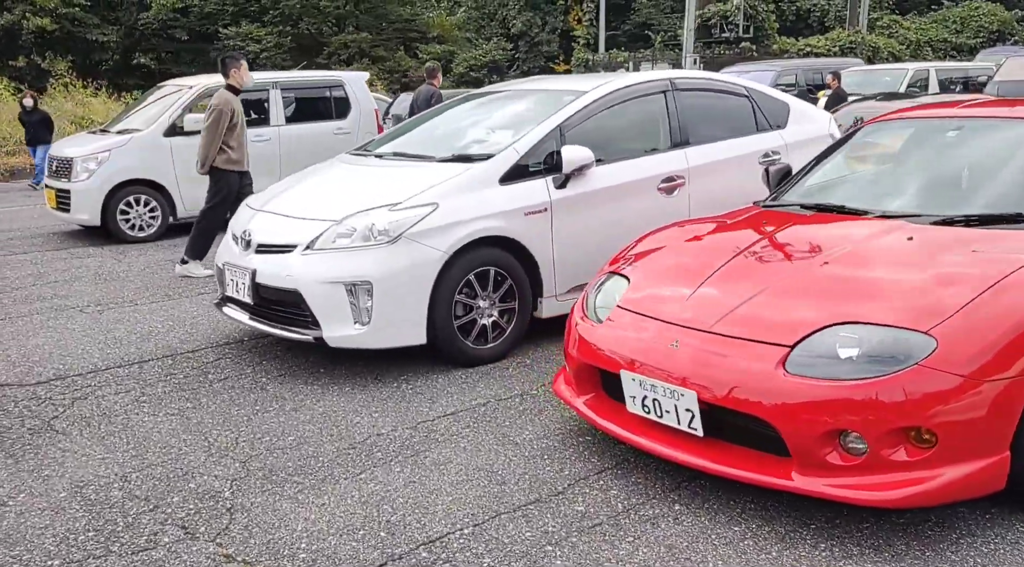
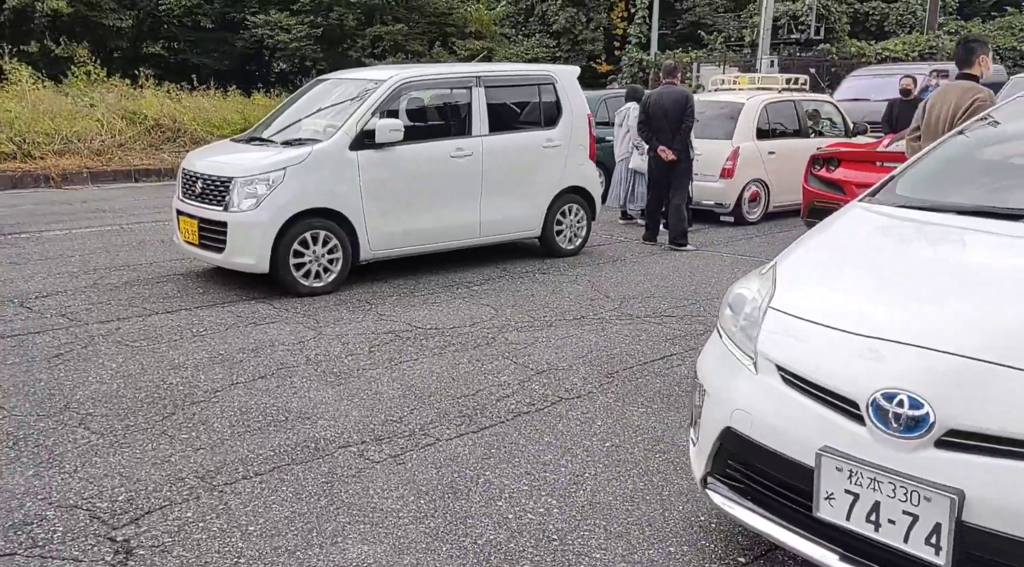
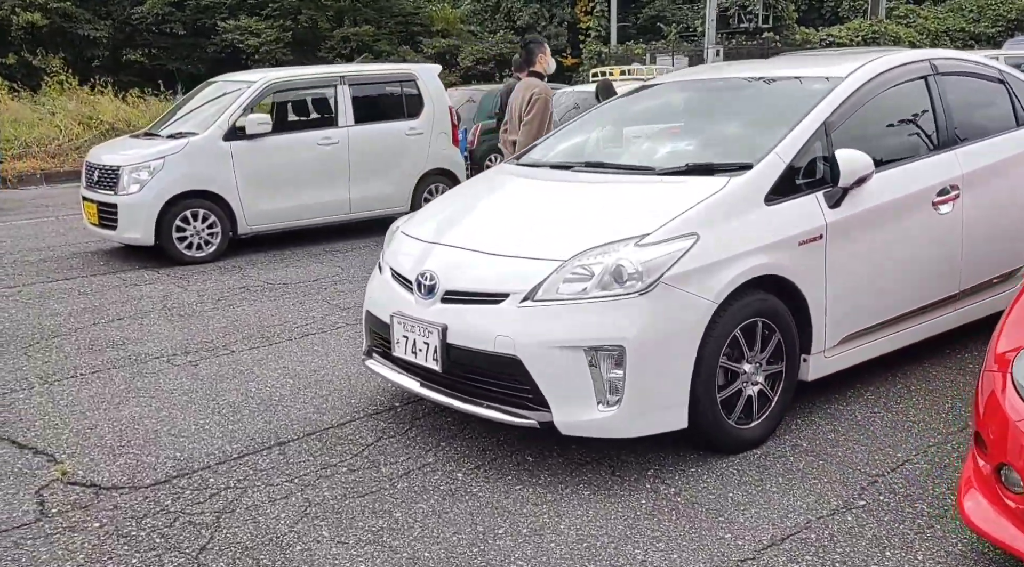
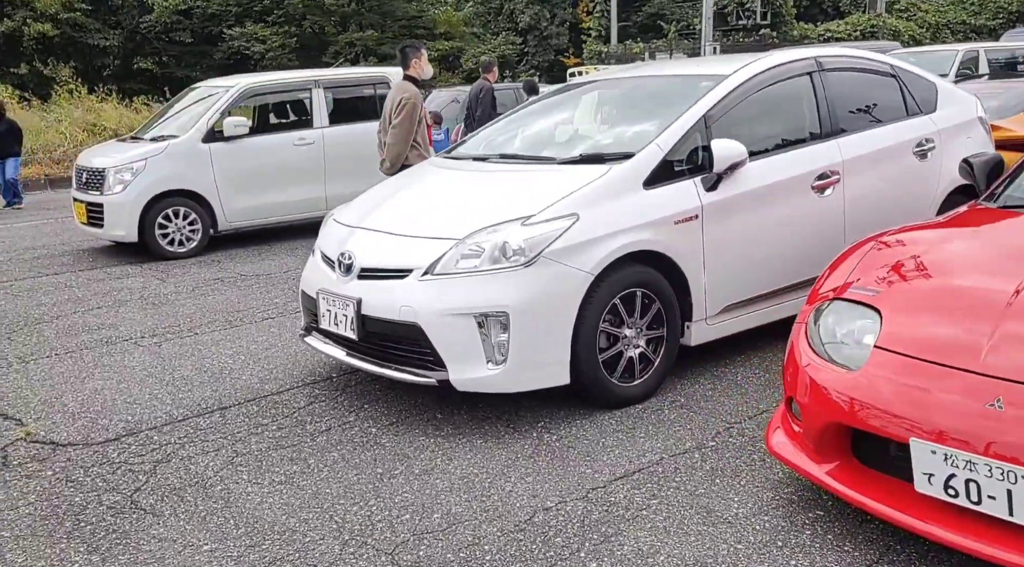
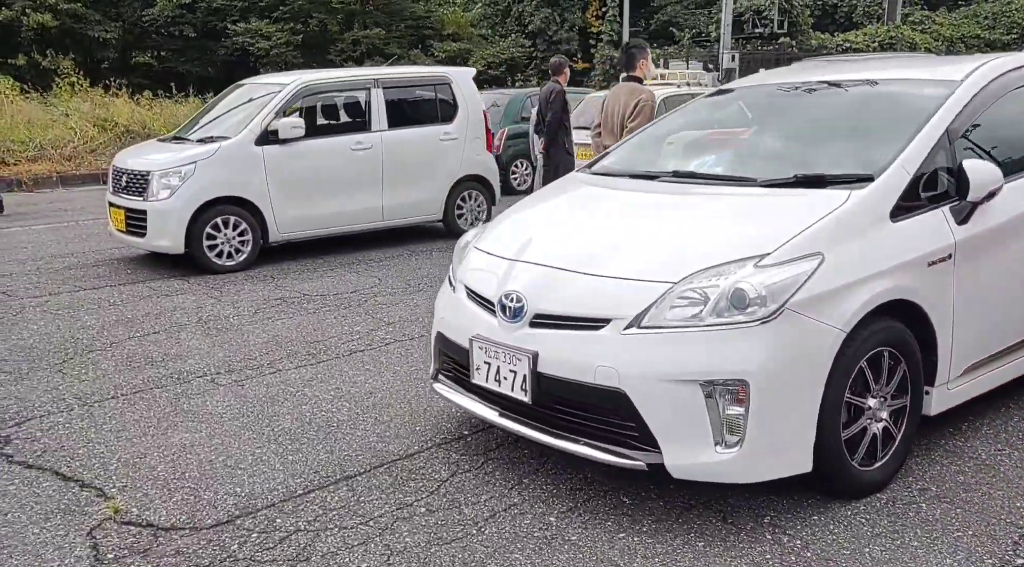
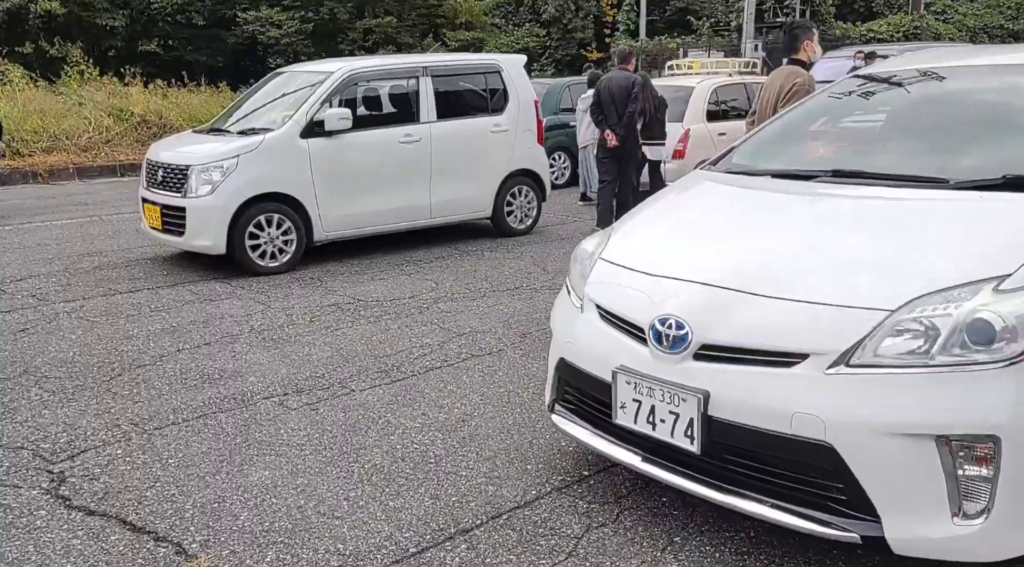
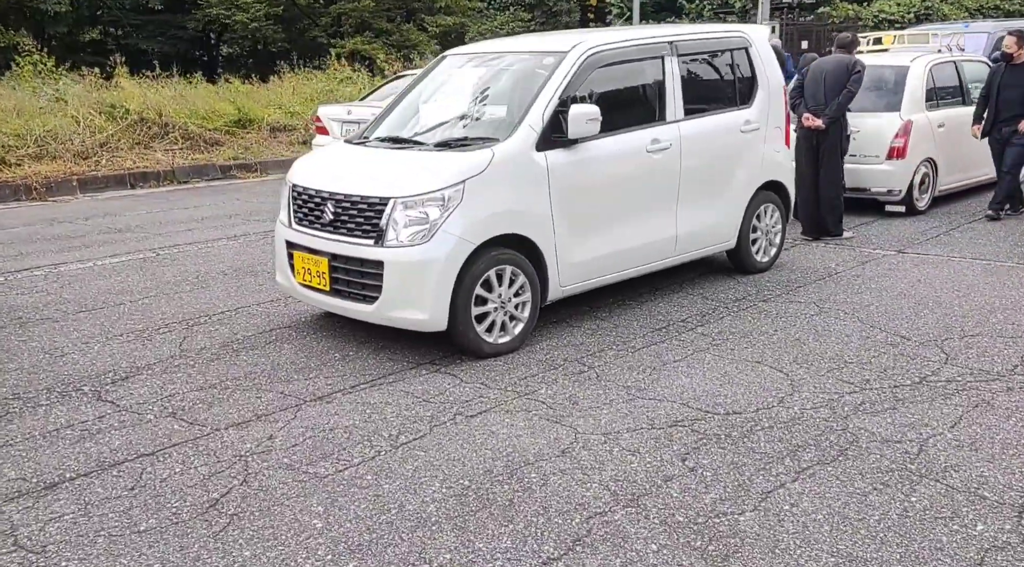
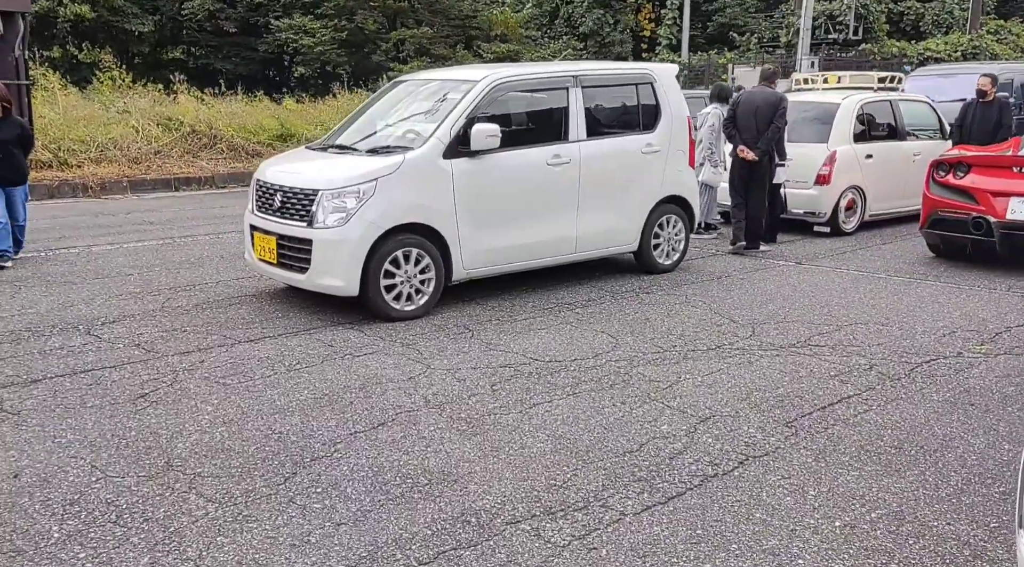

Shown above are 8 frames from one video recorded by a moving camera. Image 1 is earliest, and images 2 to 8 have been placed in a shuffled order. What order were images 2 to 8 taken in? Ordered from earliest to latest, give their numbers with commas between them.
4, 3, 5, 6, 2, 8, 7
